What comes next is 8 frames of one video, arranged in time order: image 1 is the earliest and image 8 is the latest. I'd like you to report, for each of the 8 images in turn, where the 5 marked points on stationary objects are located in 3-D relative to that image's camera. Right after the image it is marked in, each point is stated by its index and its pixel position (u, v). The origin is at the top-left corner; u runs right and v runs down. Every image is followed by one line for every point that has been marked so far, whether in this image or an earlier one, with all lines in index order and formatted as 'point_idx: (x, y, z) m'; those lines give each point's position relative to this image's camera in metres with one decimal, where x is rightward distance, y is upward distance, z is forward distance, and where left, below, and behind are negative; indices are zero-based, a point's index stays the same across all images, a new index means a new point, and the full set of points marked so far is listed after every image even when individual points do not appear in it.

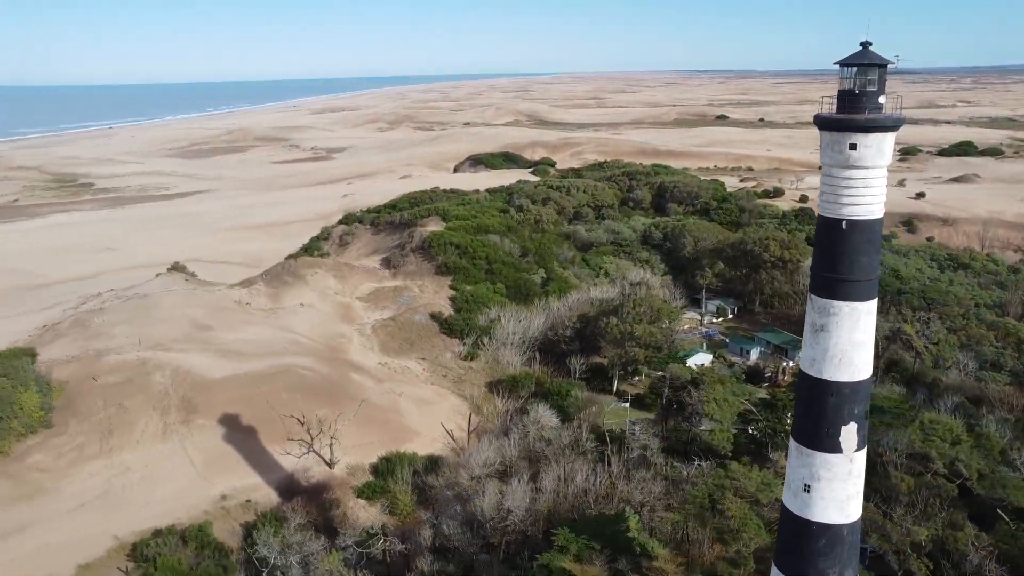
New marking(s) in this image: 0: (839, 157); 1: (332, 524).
0: (+2.8, +1.1, +5.5) m
1: (-4.0, -5.5, +14.8) m
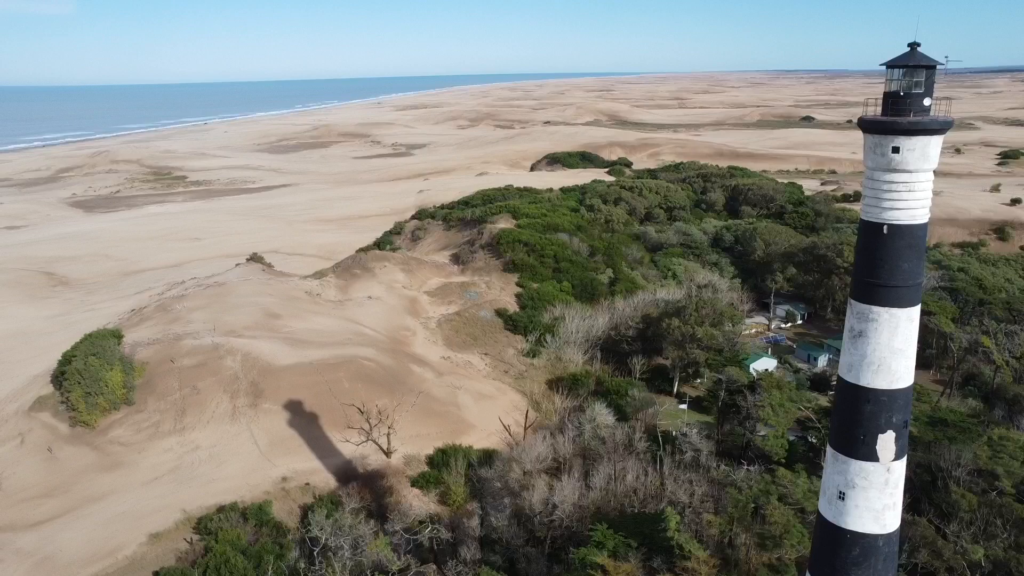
0: (+3.1, +1.1, +5.4) m
1: (-3.0, -5.3, +15.3) m
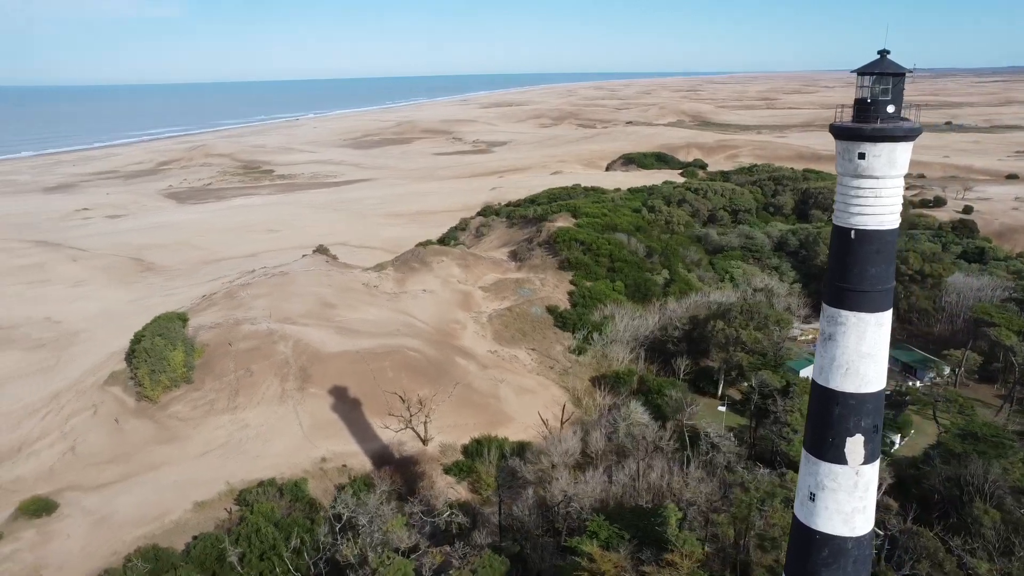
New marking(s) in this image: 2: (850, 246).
0: (+2.9, +1.0, +5.5) m
1: (-2.5, -5.1, +15.9) m
2: (+3.0, +0.4, +5.6) m
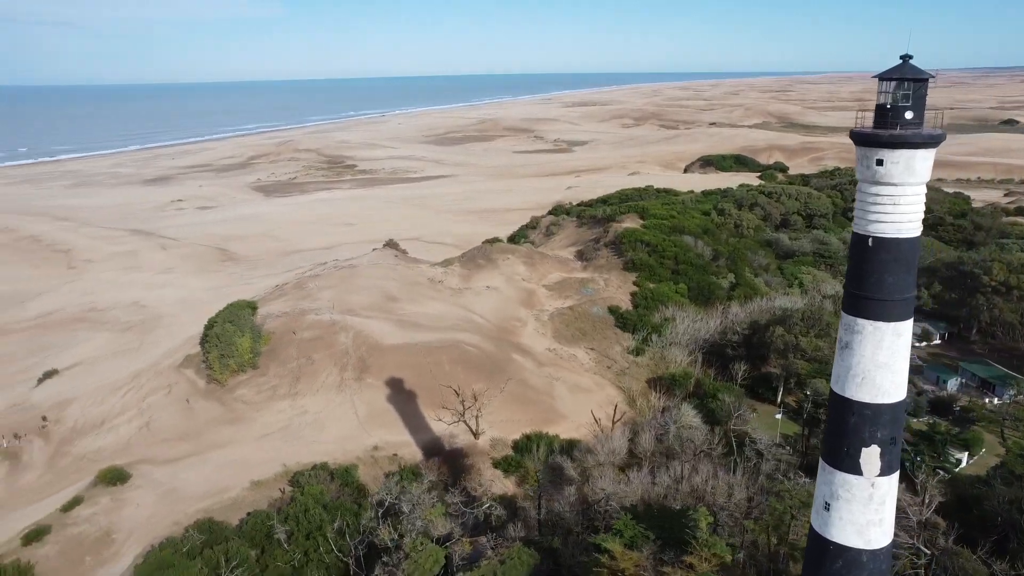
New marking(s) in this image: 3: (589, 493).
0: (+3.0, +1.0, +5.4) m
1: (-1.6, -5.0, +16.3) m
2: (+3.1, +0.3, +5.5) m
3: (+2.0, -4.6, +14.4) m
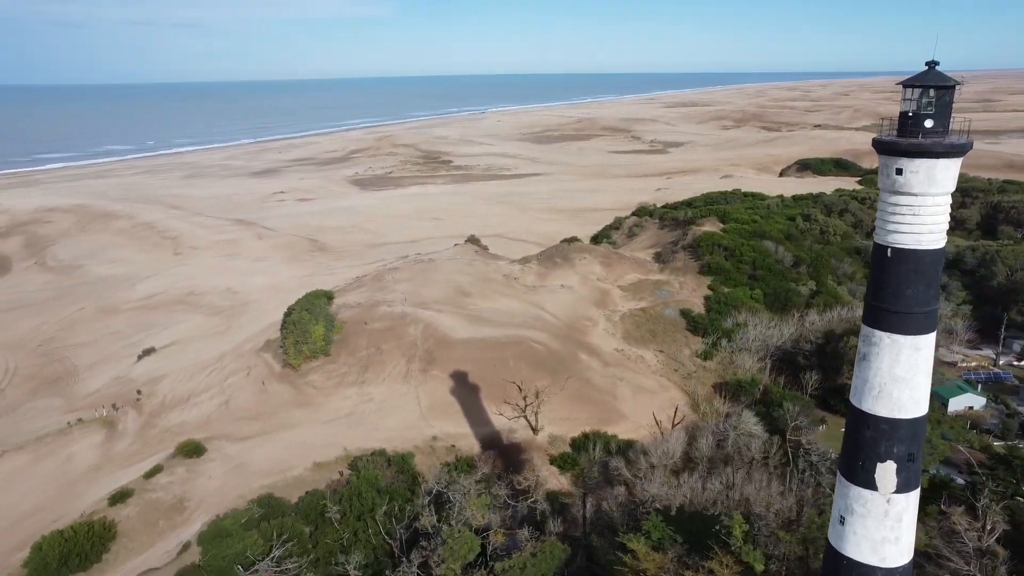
0: (+3.1, +0.9, +5.3) m
1: (-0.4, -4.9, +16.7) m
2: (+3.2, +0.2, +5.4) m
3: (+2.9, -4.6, +14.4) m
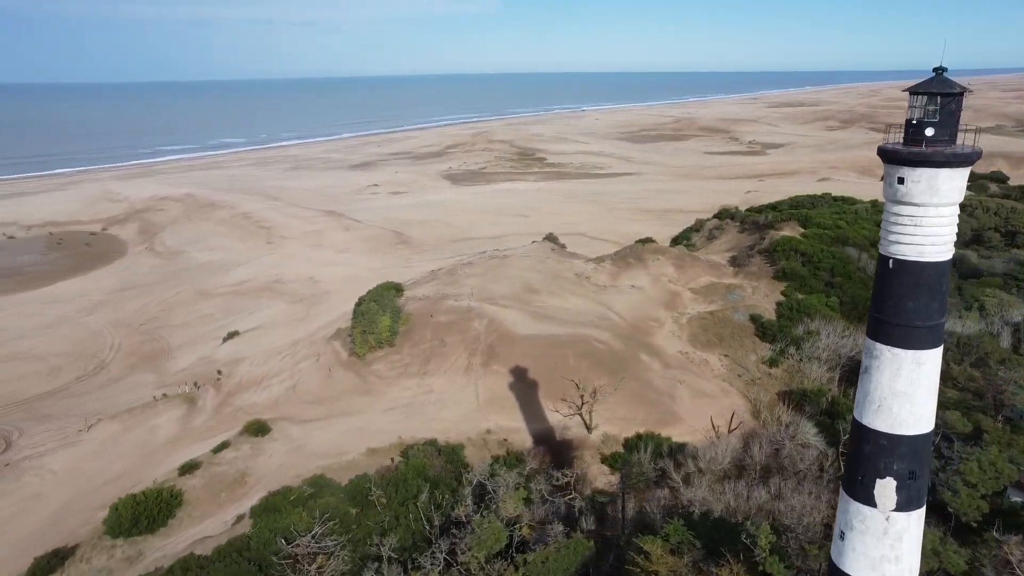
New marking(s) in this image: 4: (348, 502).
0: (+3.1, +0.8, +5.2) m
1: (+0.6, -4.8, +16.9) m
2: (+3.1, +0.1, +5.3) m
3: (+3.7, -4.7, +14.2) m
4: (-3.9, -5.0, +15.1) m
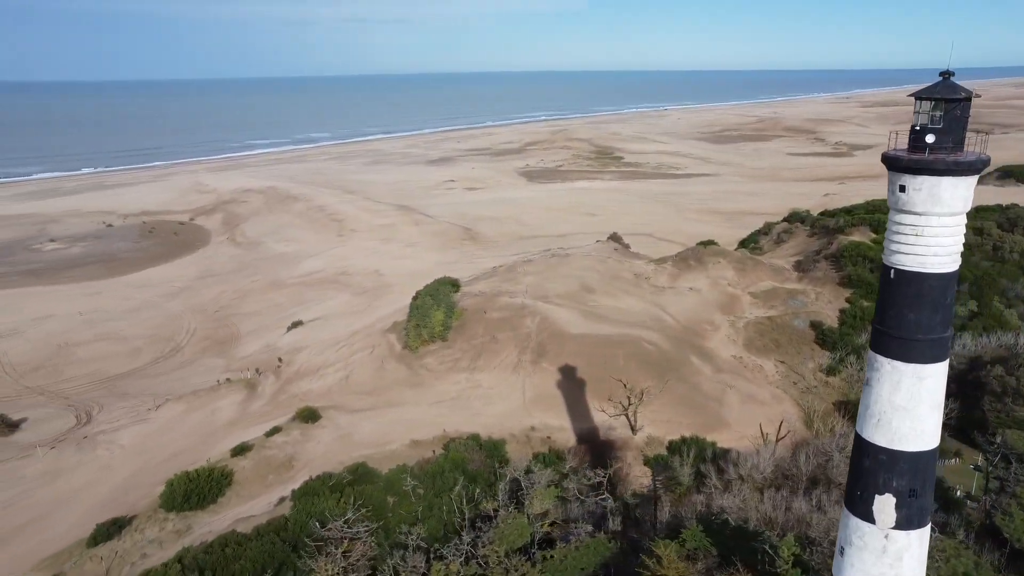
0: (+3.0, +0.7, +5.0) m
1: (+1.5, -4.8, +16.9) m
2: (+3.0, 0.0, +5.1) m
3: (+4.3, -4.8, +14.0) m
4: (-3.2, -4.9, +15.6) m
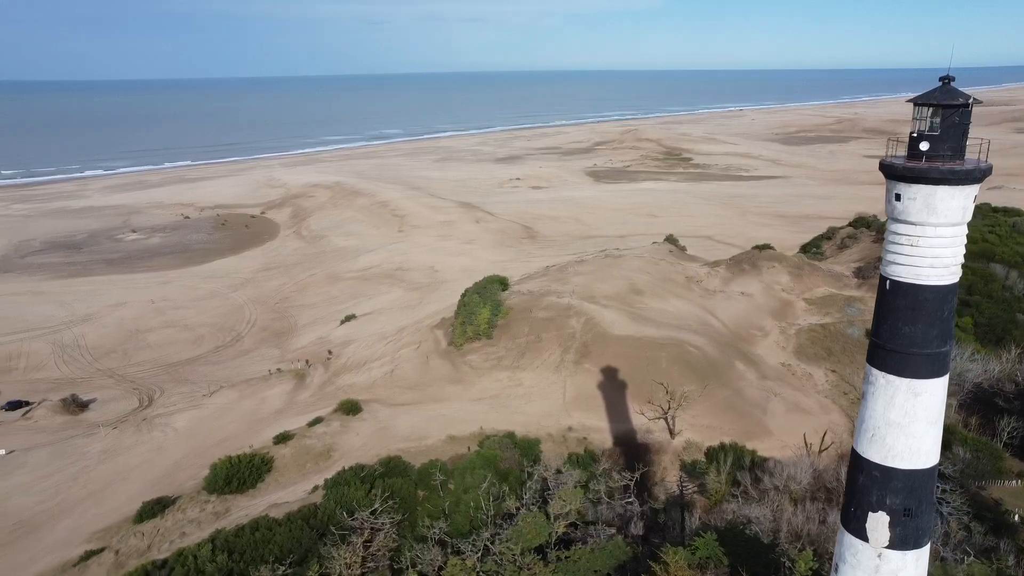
0: (+2.9, +0.6, +4.8) m
1: (+2.2, -4.9, +16.9) m
2: (+2.9, -0.1, +5.0) m
3: (+4.8, -4.9, +13.7) m
4: (-2.6, -4.8, +15.9) m
